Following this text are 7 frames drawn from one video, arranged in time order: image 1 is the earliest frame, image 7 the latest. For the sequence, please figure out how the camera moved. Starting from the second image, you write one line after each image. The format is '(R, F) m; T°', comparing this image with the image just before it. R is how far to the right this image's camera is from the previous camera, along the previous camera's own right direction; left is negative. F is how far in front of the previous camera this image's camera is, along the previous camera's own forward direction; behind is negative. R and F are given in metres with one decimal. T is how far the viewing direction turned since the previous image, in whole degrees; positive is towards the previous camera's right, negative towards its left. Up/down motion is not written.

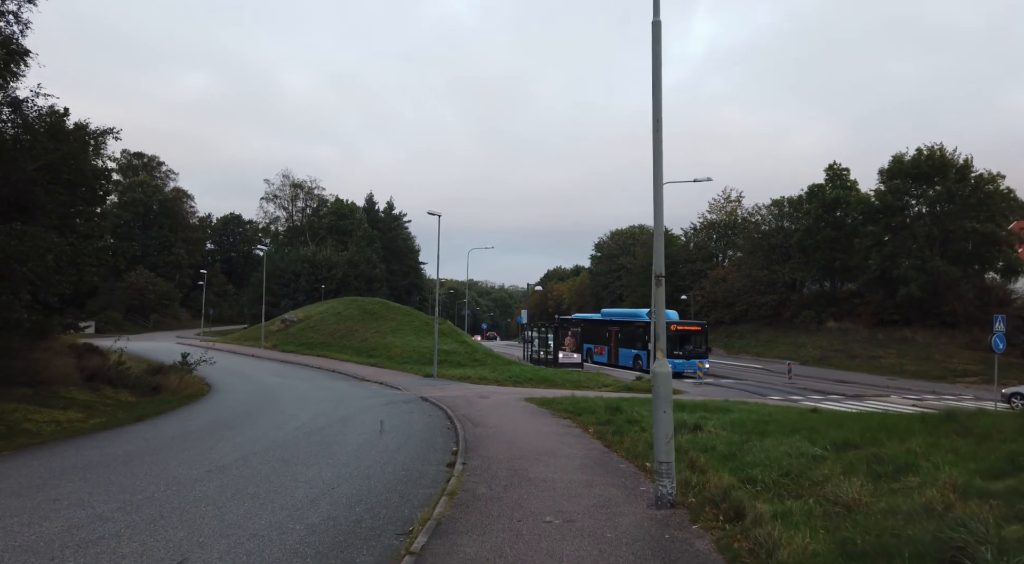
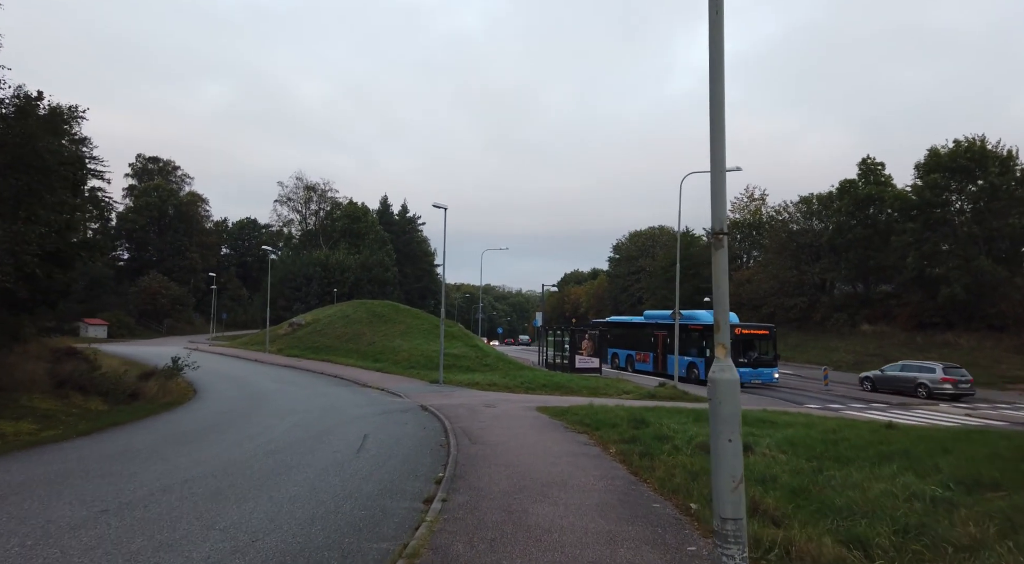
(+0.2, +2.3) m; -1°
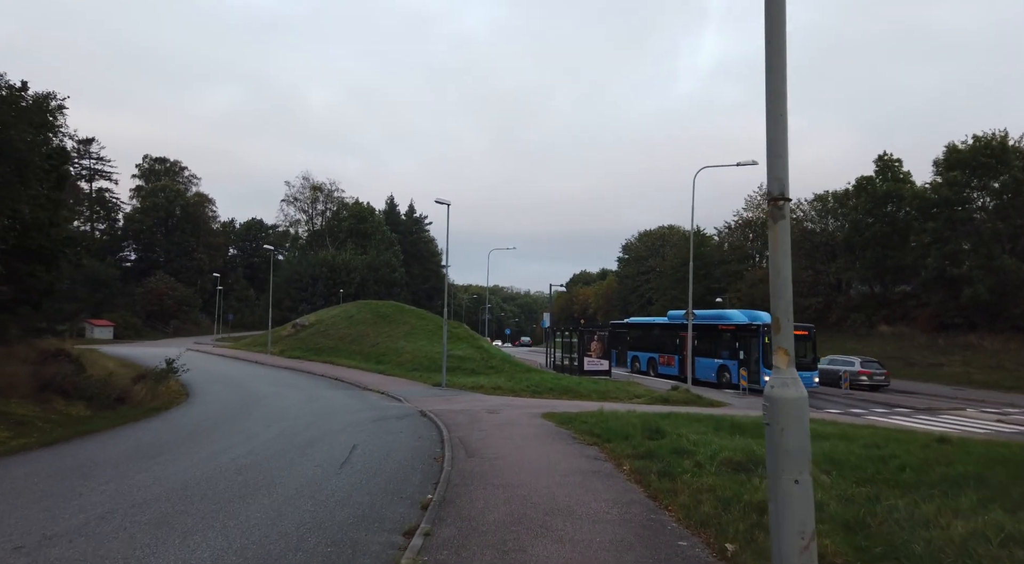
(+0.1, +1.2) m; -1°
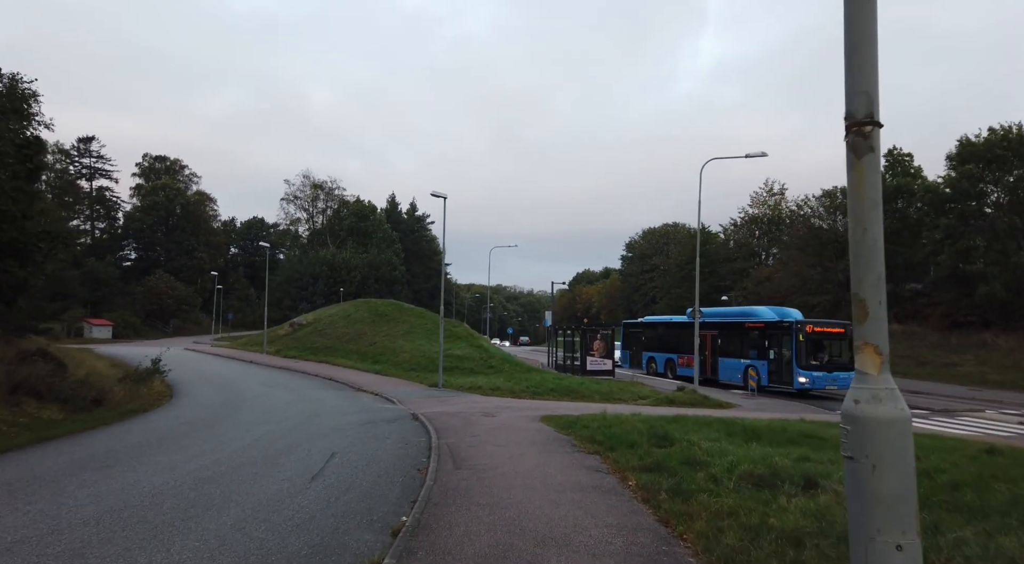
(+0.1, +1.1) m; 0°
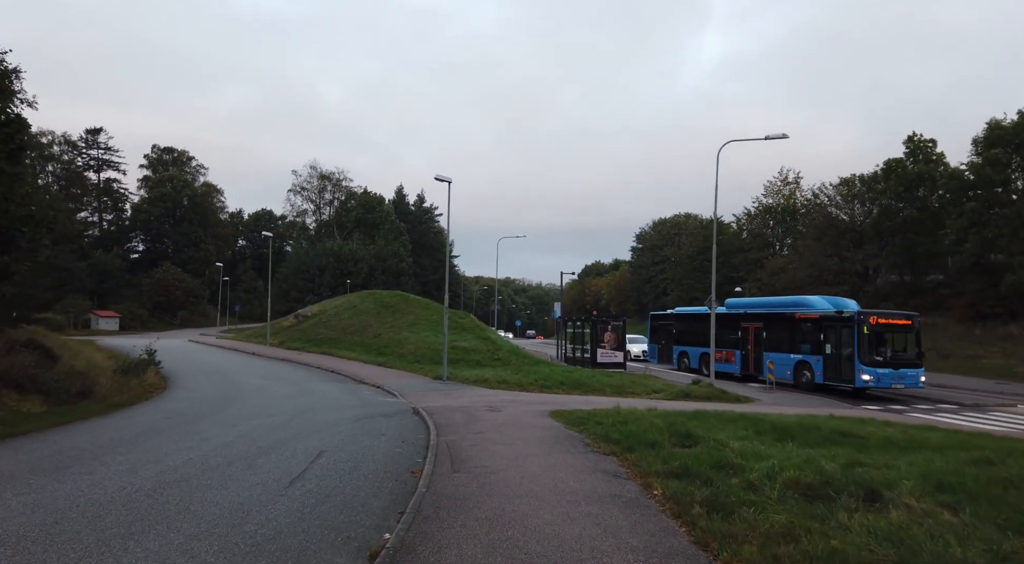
(0.0, +1.1) m; -1°
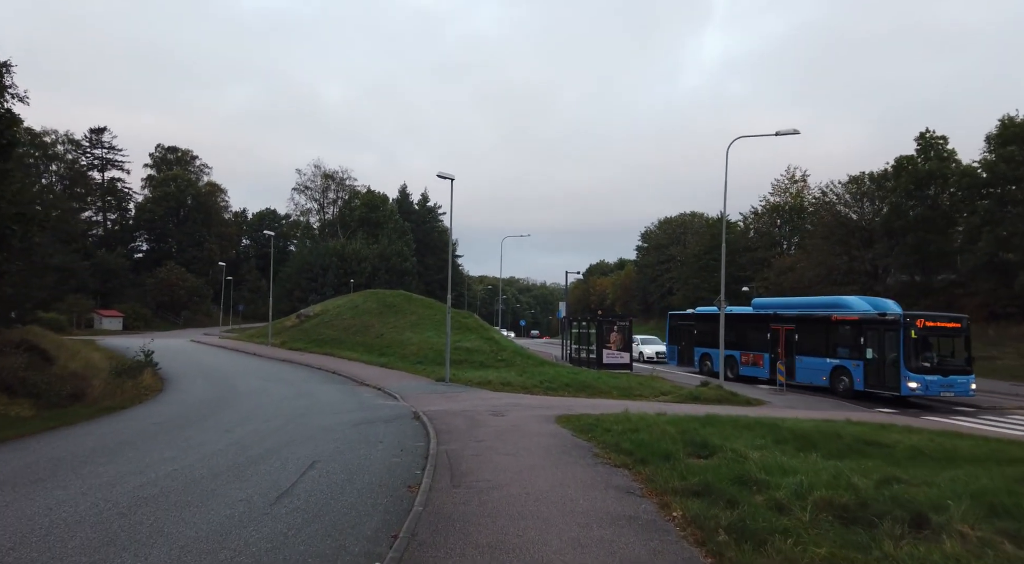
(0.0, +0.6) m; 0°
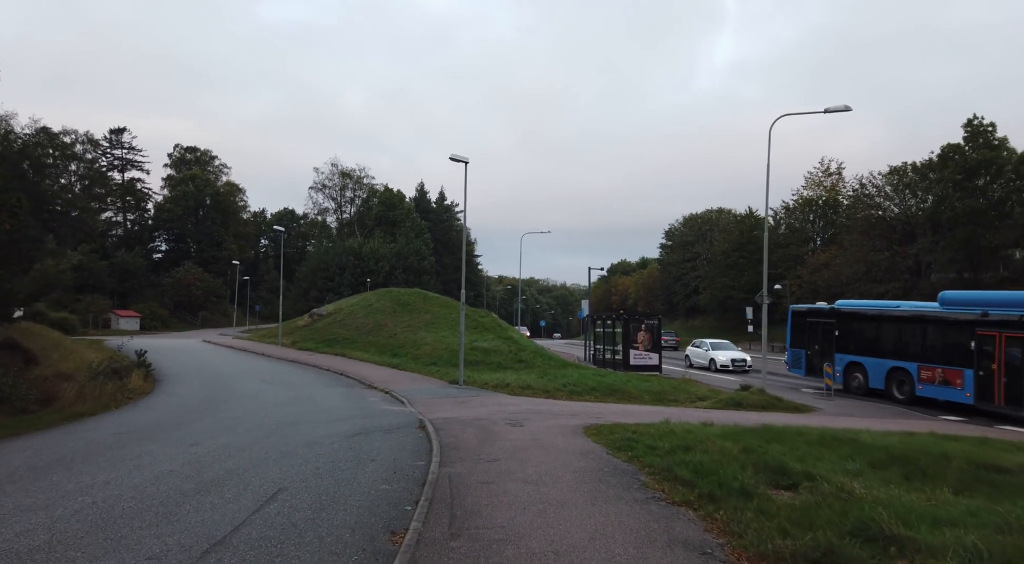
(0.0, +2.2) m; -2°
